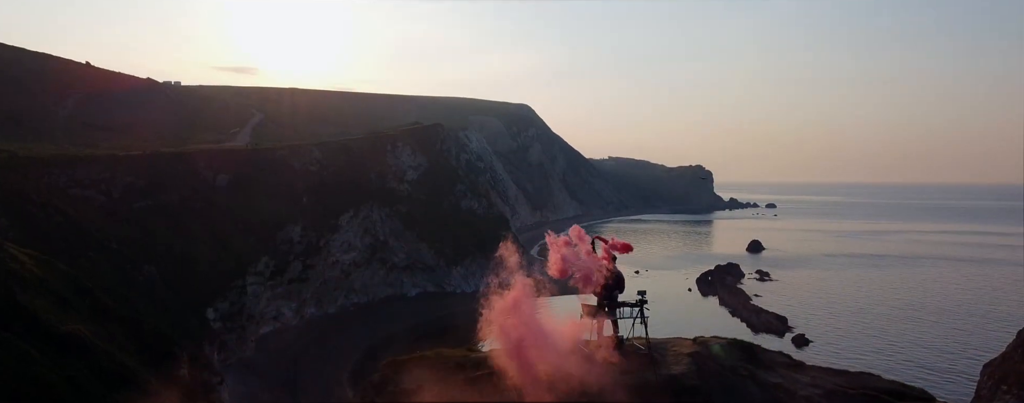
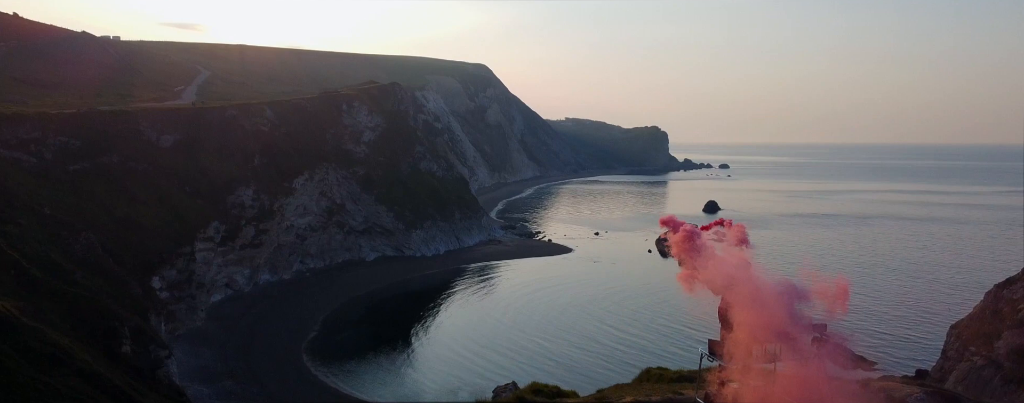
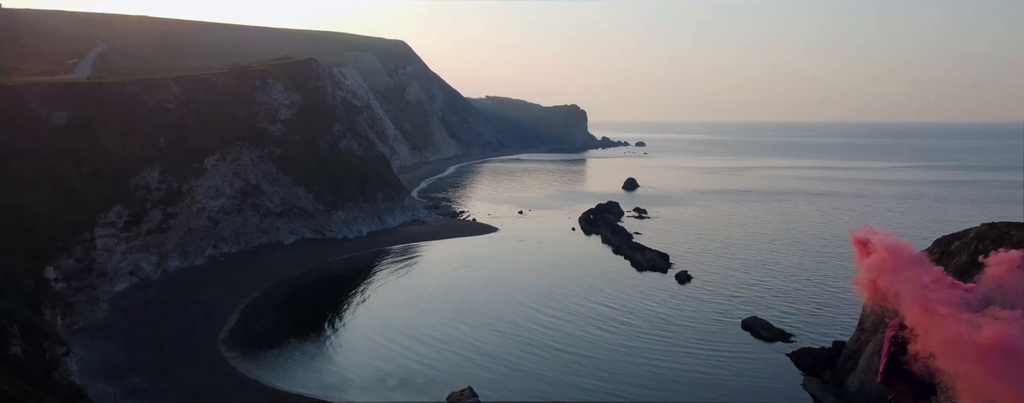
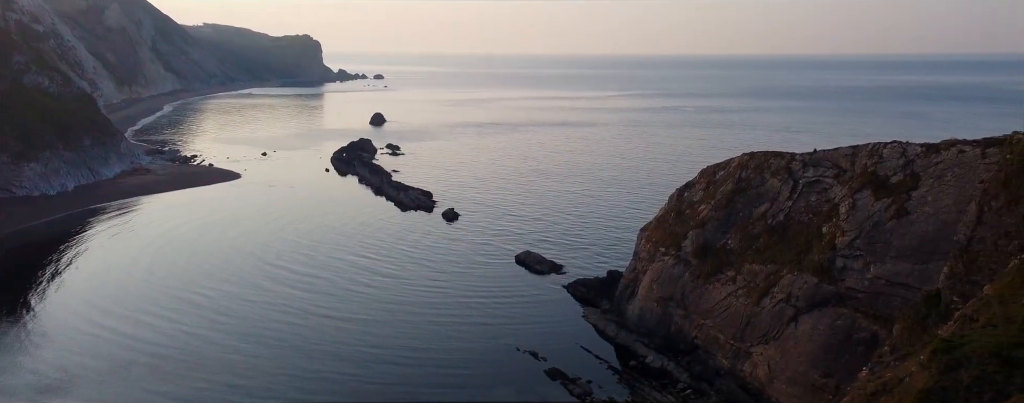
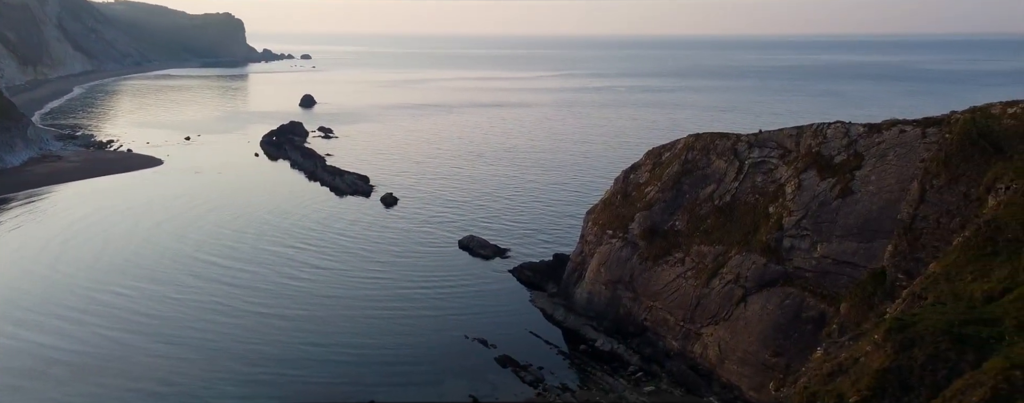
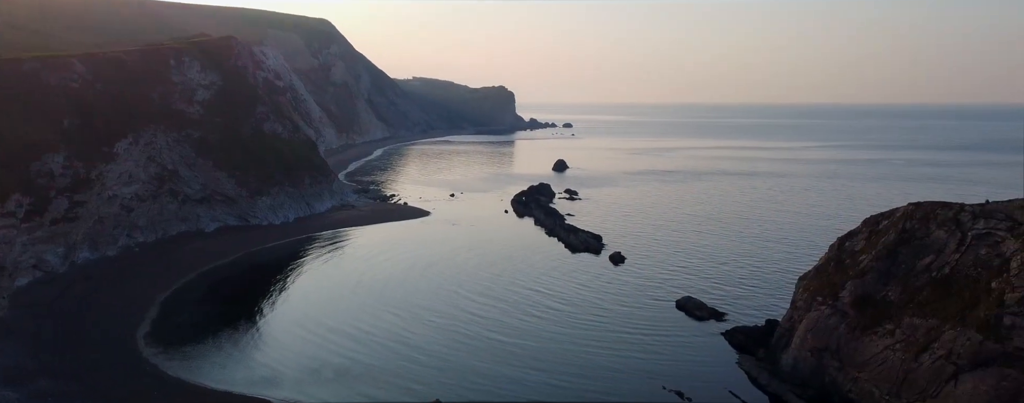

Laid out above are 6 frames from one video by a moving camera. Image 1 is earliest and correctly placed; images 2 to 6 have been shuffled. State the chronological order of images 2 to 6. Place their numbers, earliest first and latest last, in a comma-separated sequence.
2, 3, 6, 4, 5
